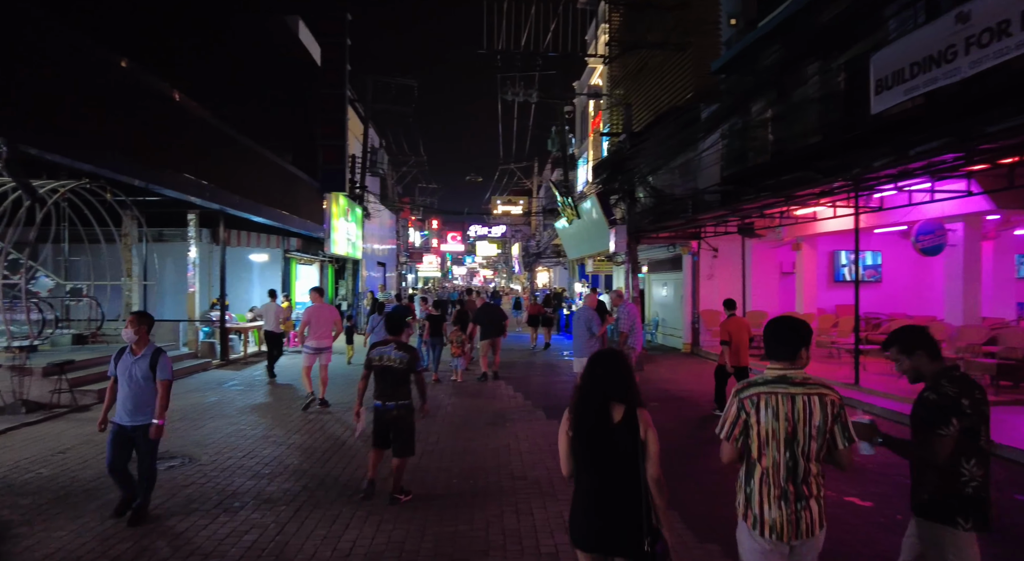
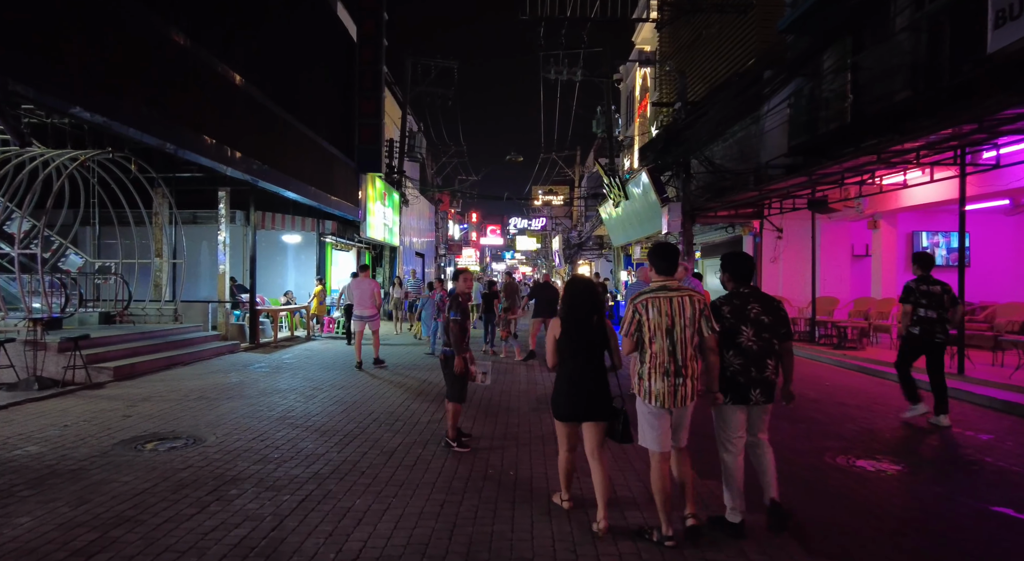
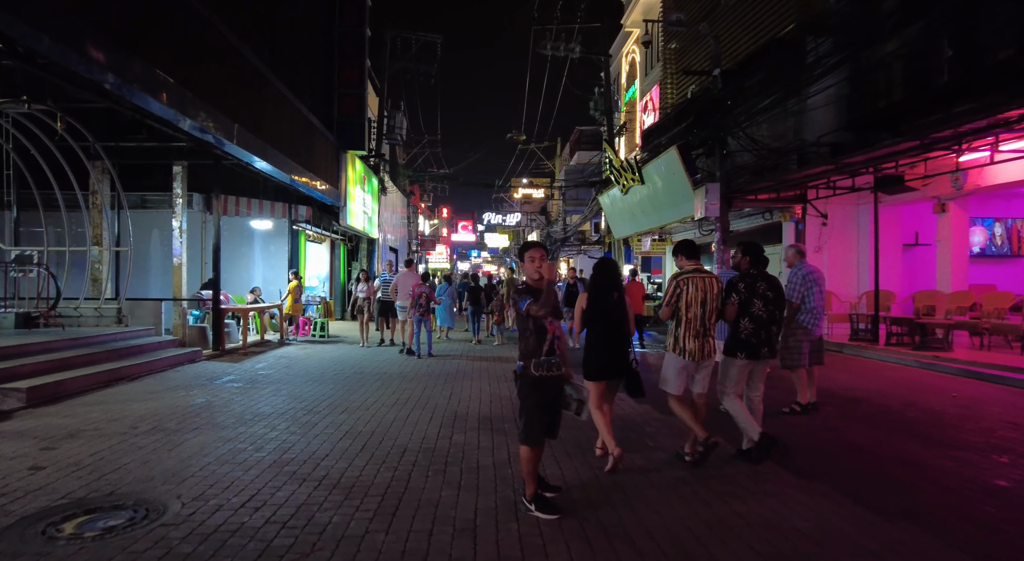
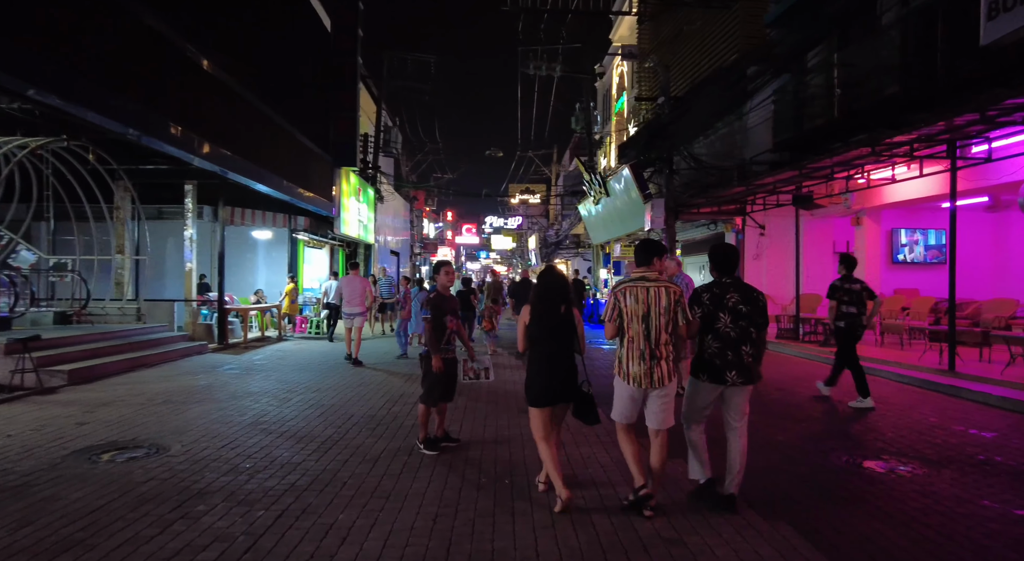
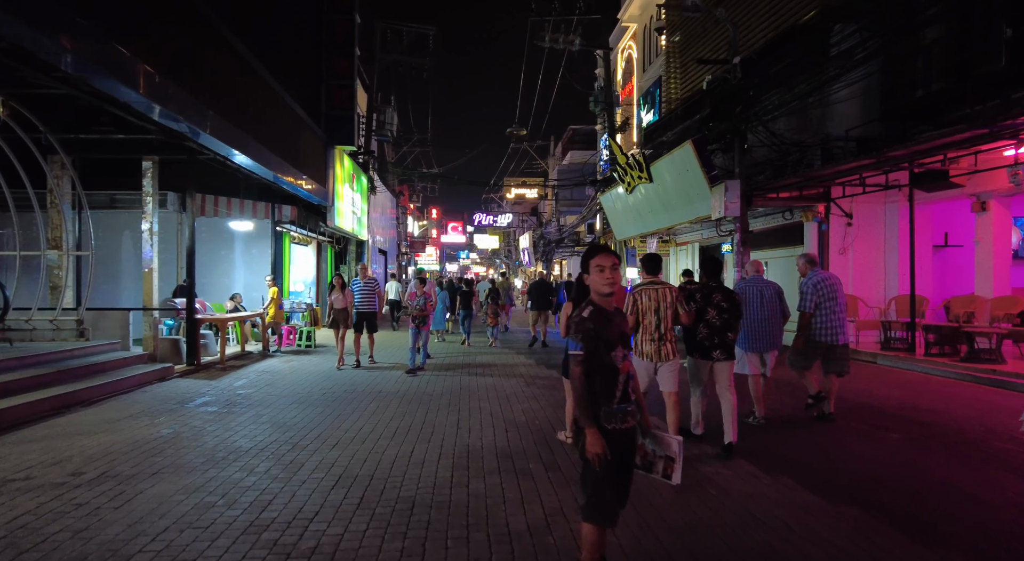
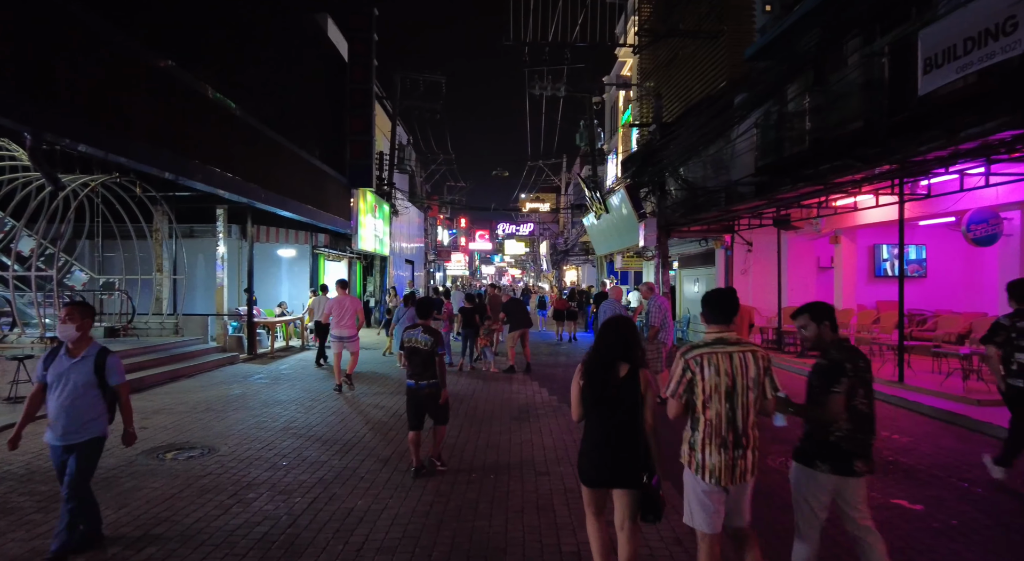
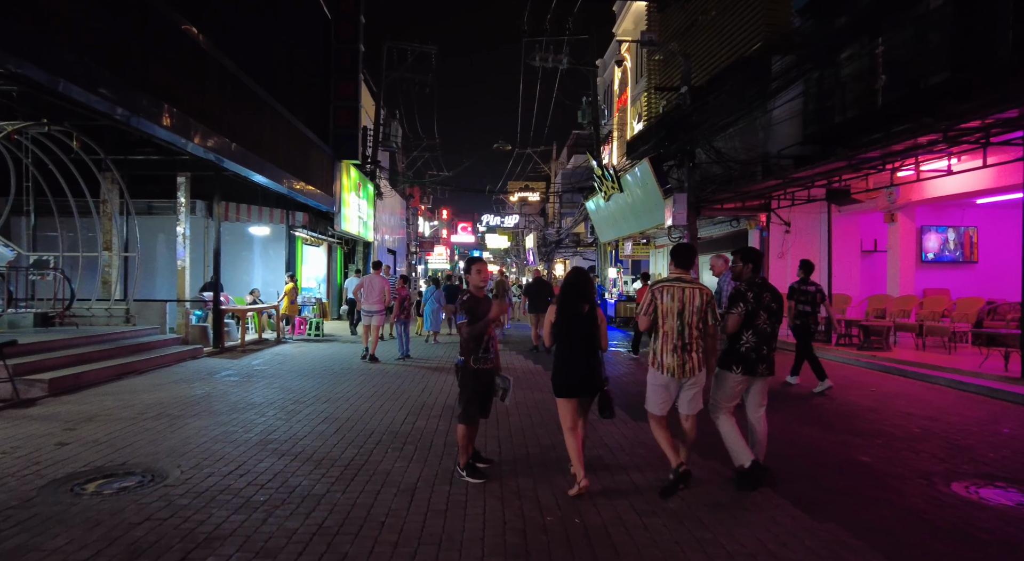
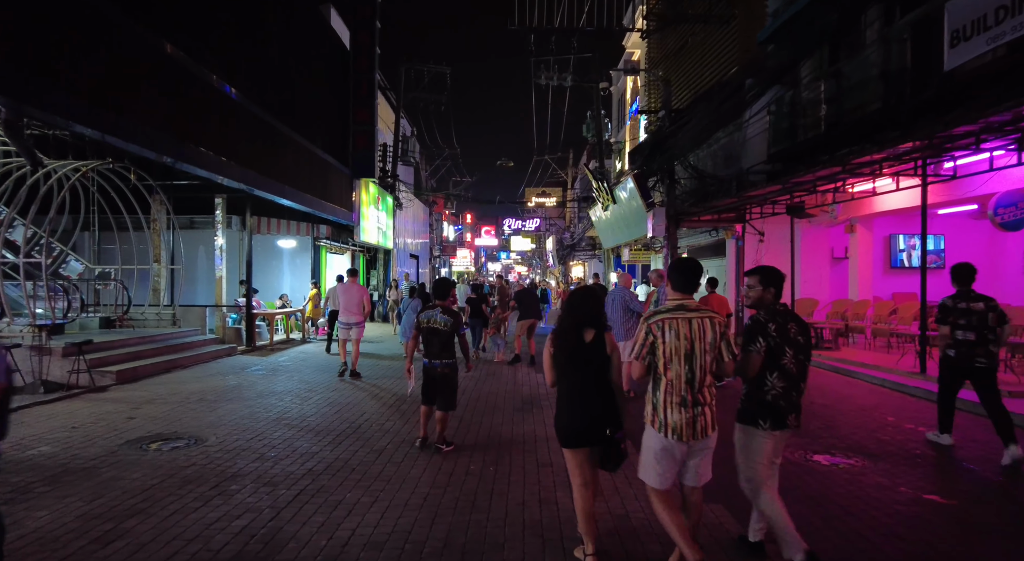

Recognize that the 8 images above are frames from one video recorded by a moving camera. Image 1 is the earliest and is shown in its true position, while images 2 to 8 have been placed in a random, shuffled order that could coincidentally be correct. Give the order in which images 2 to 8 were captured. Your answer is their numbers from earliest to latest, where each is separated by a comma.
6, 8, 2, 4, 7, 3, 5
